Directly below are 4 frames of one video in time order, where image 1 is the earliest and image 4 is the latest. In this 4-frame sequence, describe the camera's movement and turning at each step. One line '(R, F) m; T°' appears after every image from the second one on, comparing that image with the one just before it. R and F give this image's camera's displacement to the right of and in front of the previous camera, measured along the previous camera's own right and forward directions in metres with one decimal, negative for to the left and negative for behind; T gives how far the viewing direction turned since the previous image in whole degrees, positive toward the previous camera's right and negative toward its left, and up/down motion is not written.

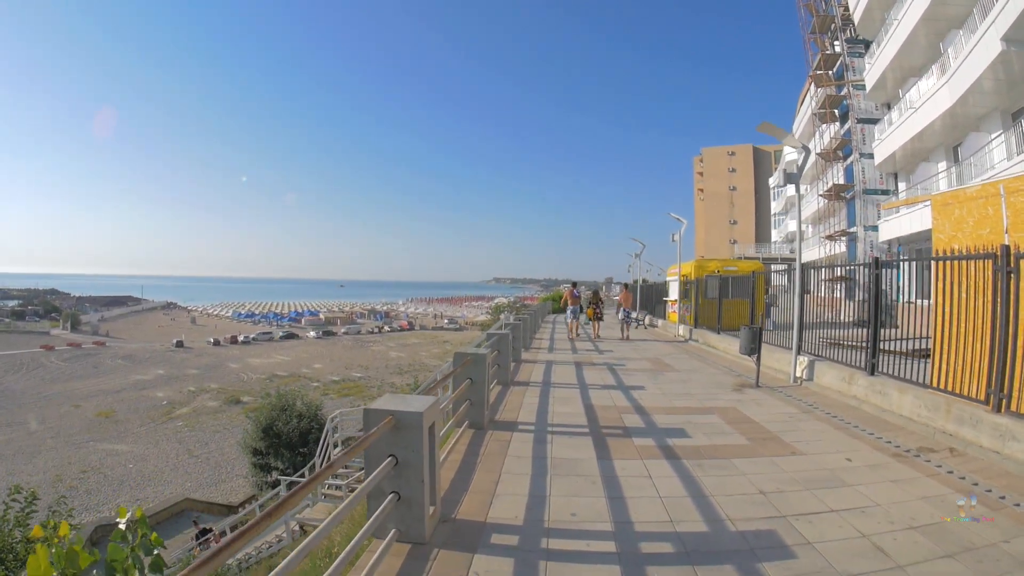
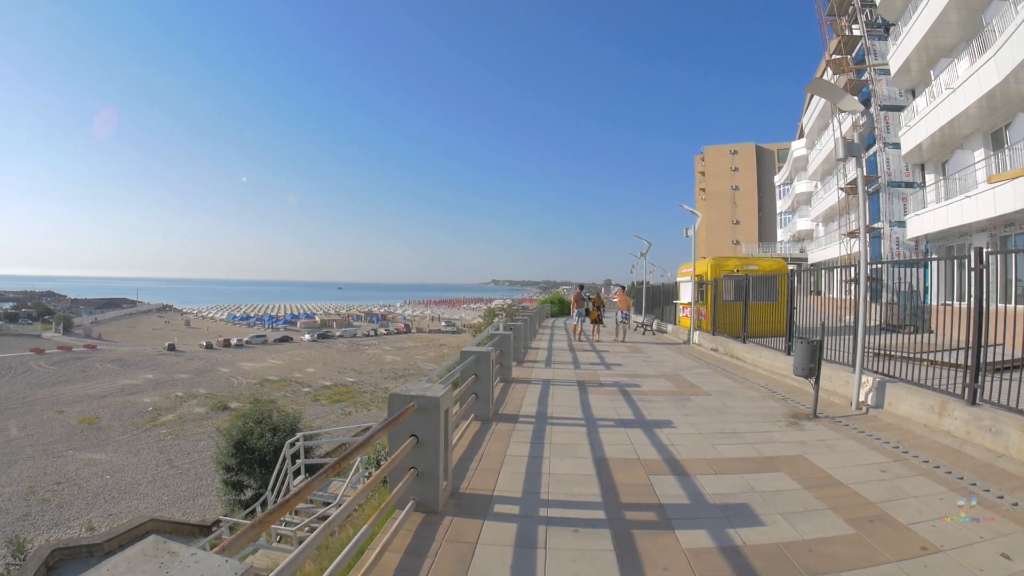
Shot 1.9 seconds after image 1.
(+0.2, +1.8) m; 0°
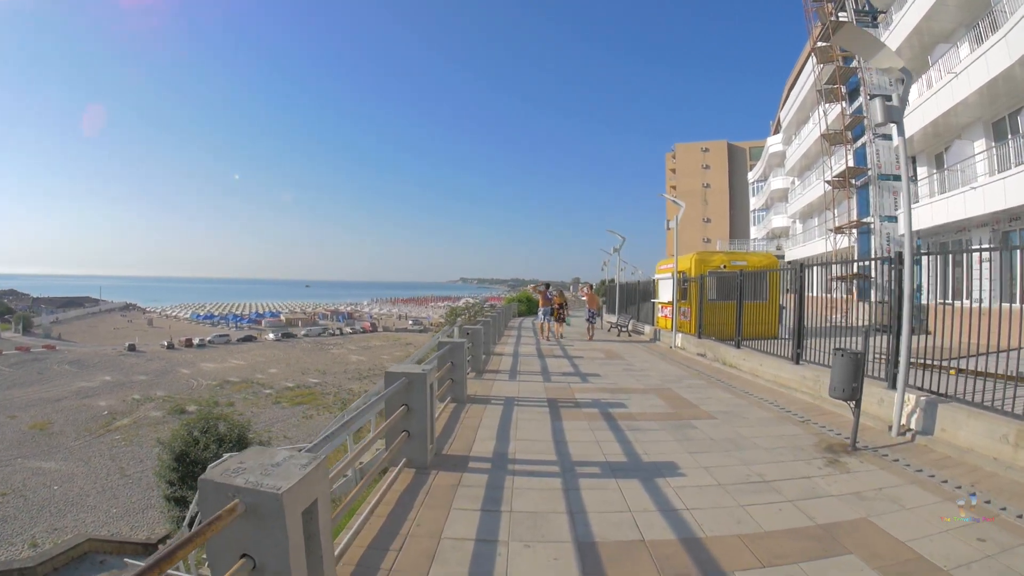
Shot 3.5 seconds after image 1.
(+0.2, +1.4) m; +2°
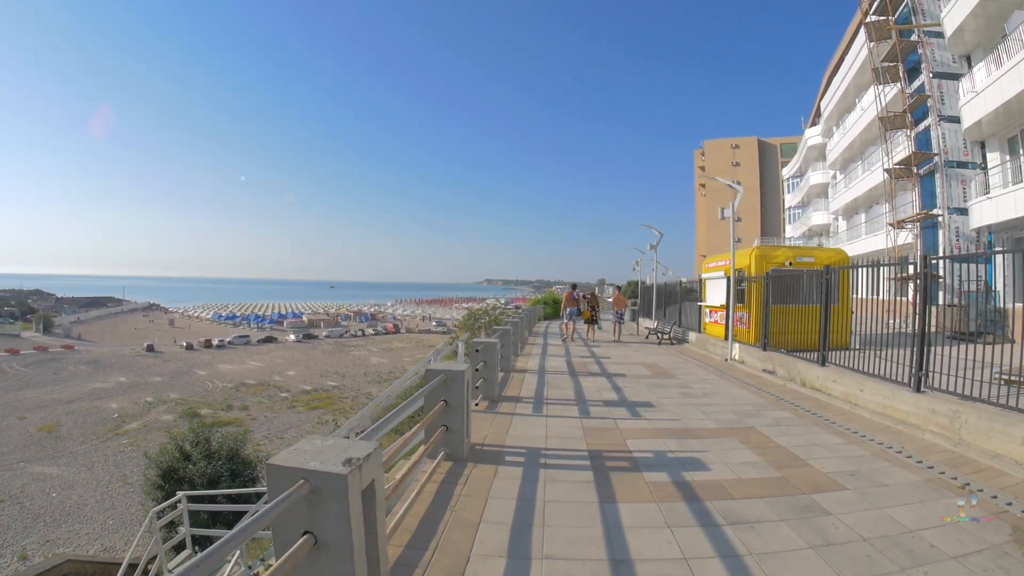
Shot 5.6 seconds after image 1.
(0.0, +1.8) m; -2°
